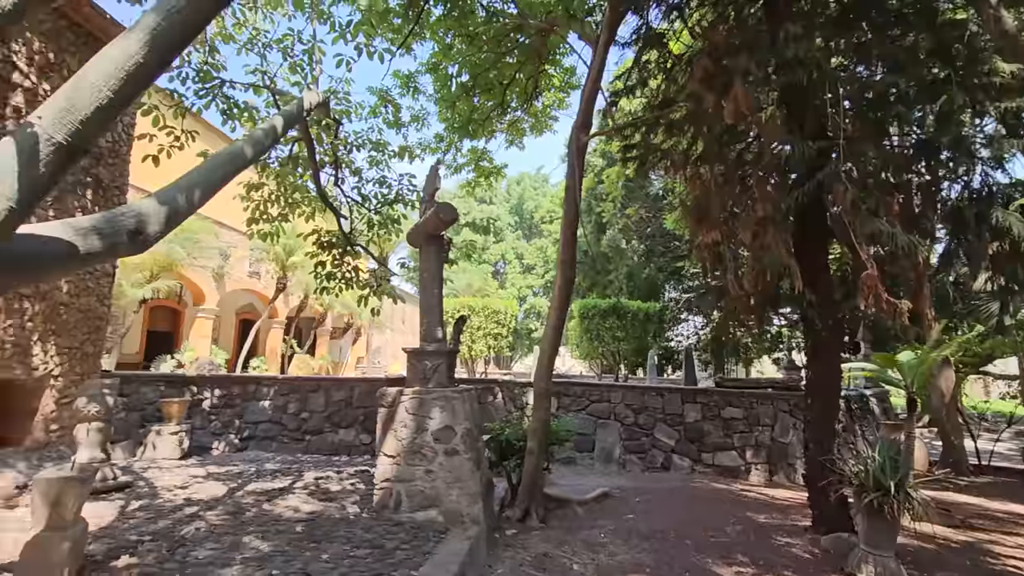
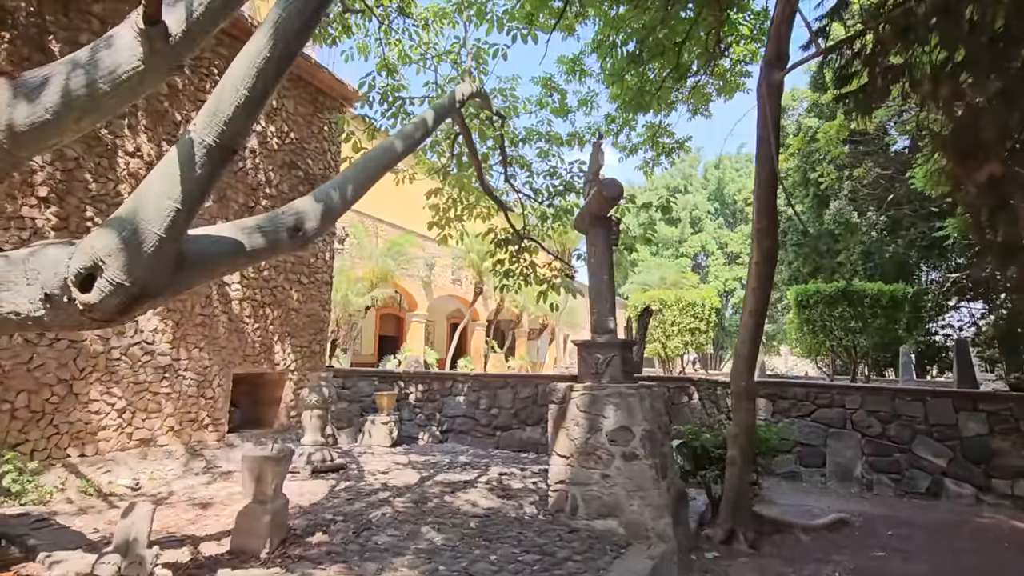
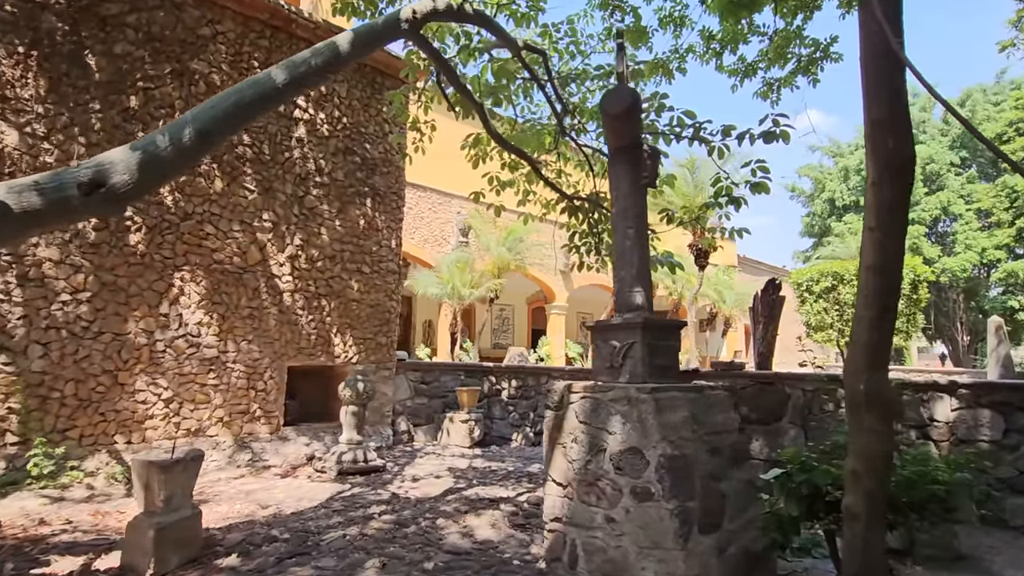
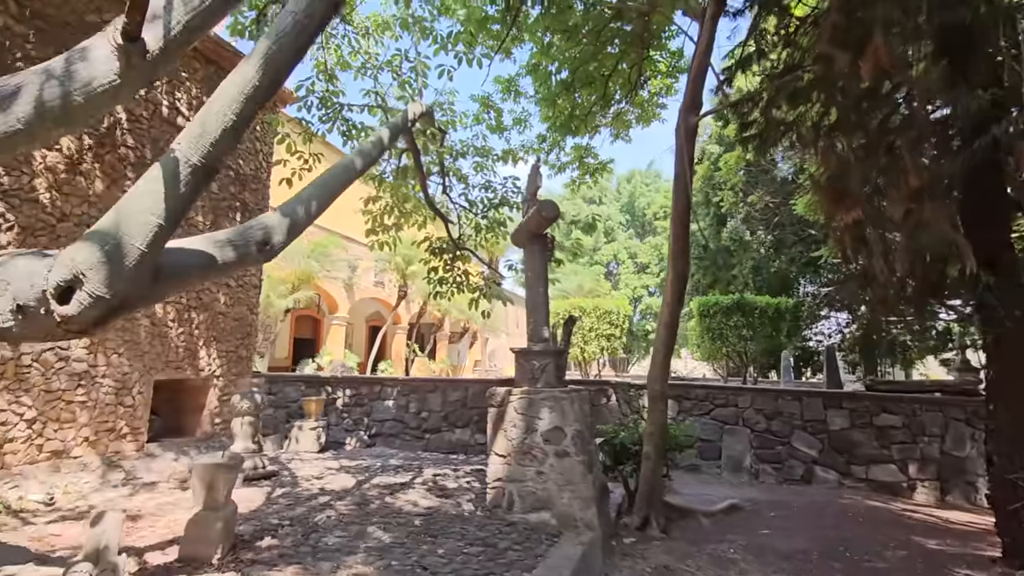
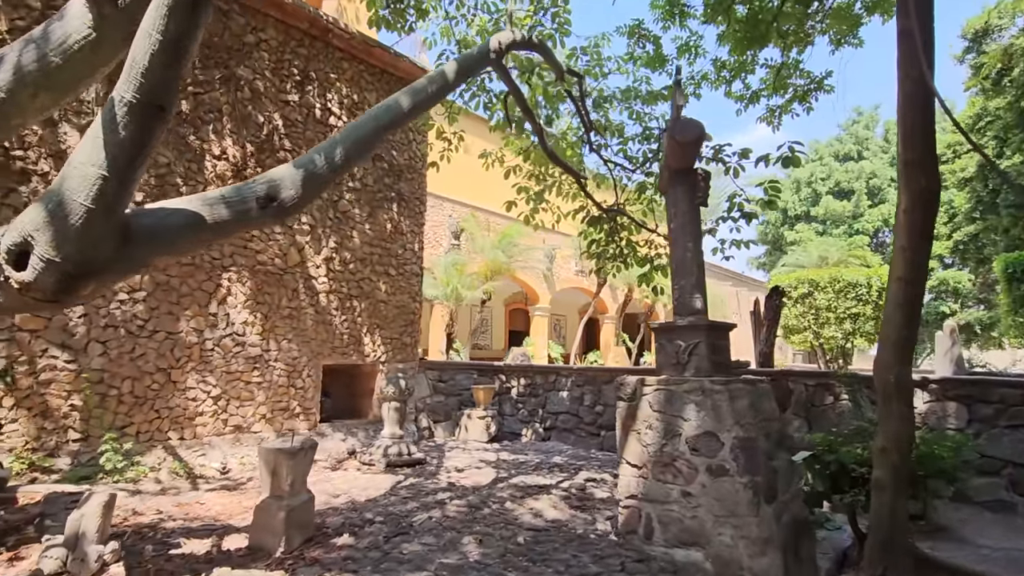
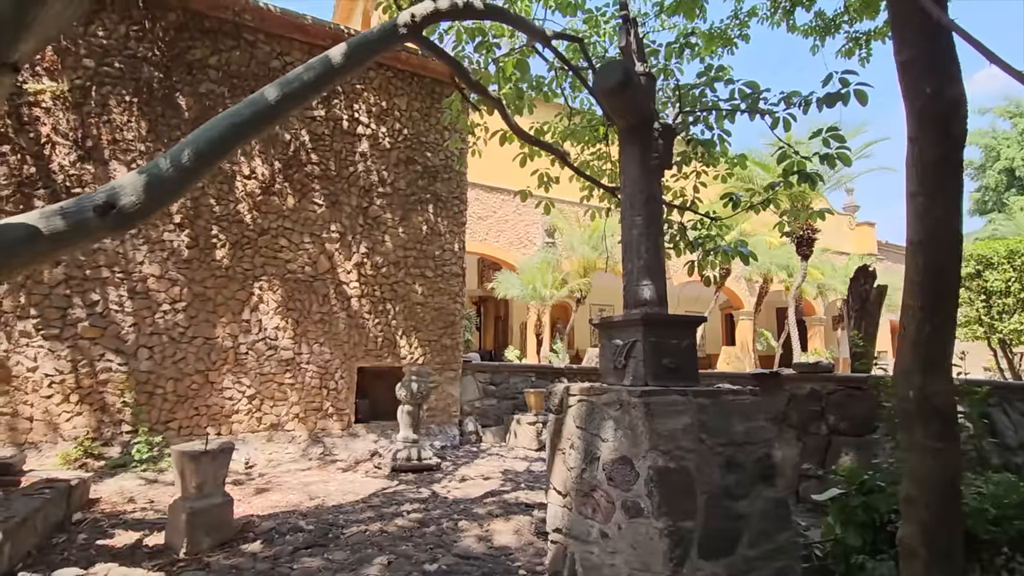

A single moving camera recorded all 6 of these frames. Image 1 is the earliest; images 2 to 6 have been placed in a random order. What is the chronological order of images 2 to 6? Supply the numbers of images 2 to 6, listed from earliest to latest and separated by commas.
4, 2, 5, 3, 6
